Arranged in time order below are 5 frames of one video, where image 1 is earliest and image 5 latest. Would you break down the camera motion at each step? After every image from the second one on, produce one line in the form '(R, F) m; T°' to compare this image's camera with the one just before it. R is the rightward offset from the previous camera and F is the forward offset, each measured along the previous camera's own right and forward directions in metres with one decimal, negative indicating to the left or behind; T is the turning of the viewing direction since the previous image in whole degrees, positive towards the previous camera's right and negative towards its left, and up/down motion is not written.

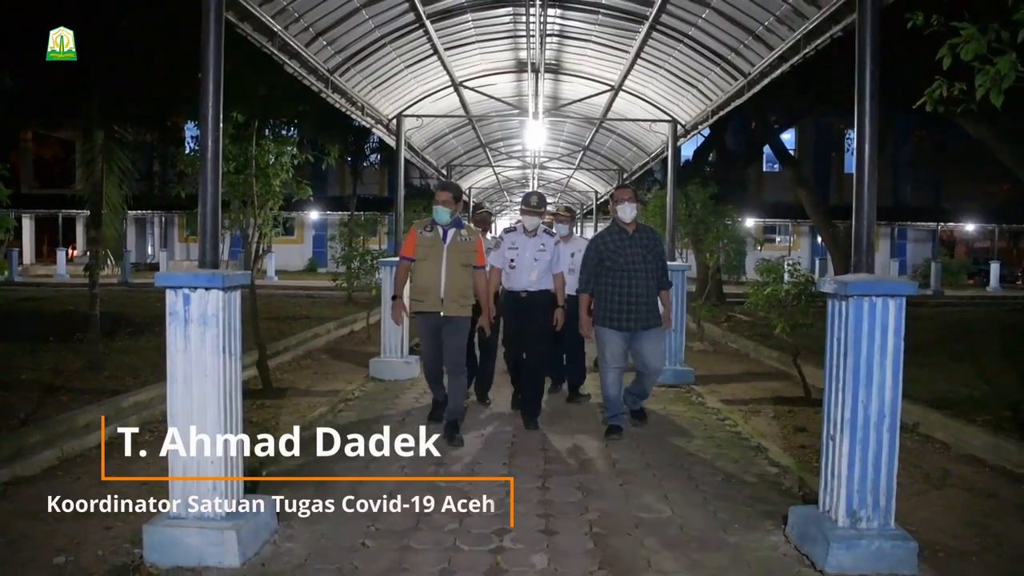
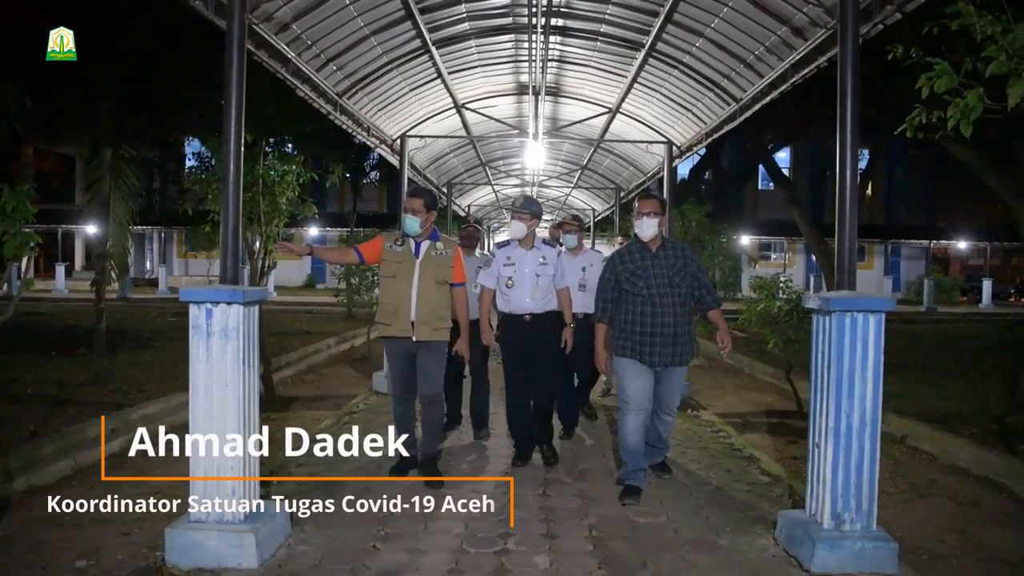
(0.0, -0.3) m; 0°
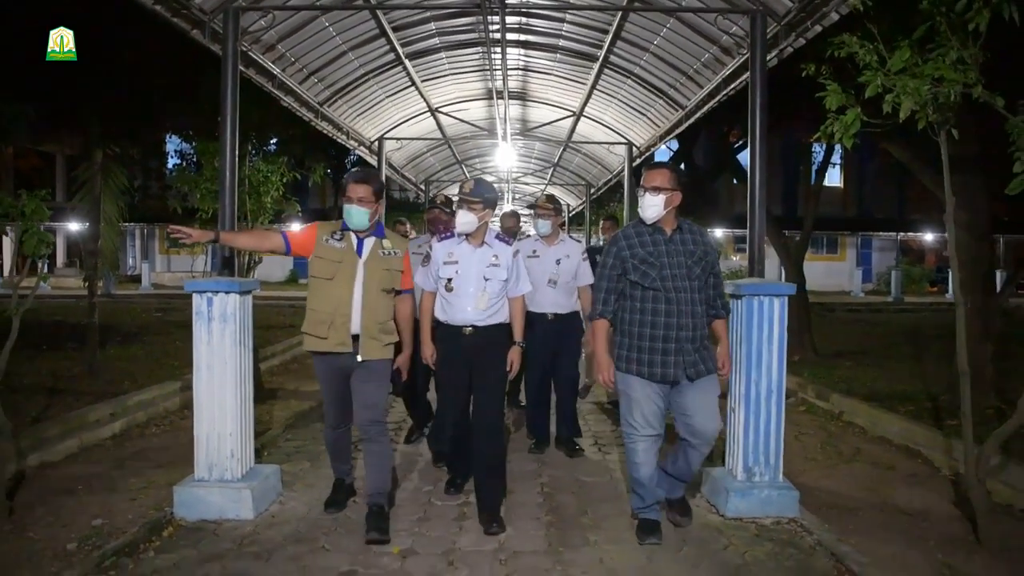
(+0.1, -0.8) m; +1°
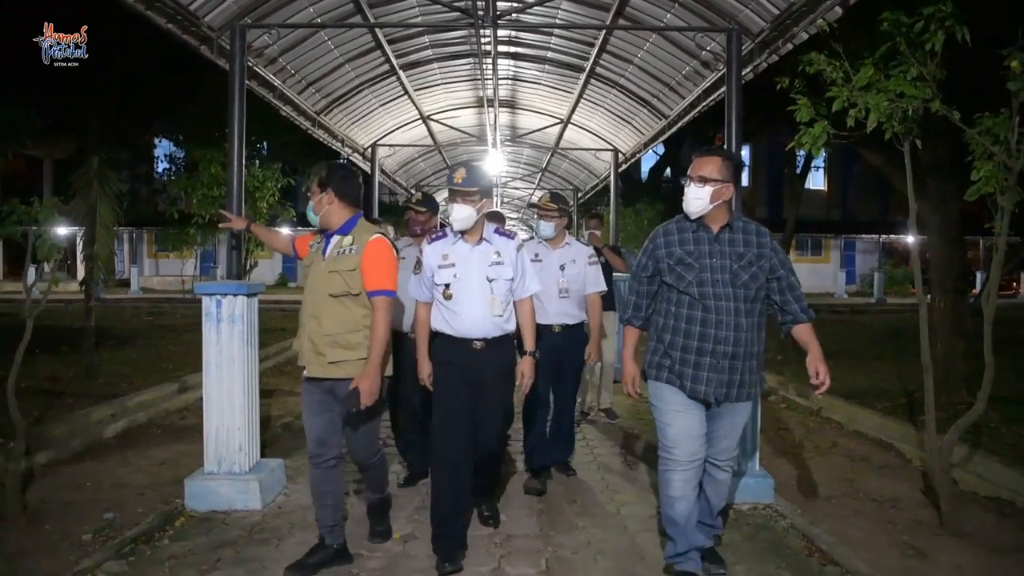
(0.0, -0.4) m; +1°
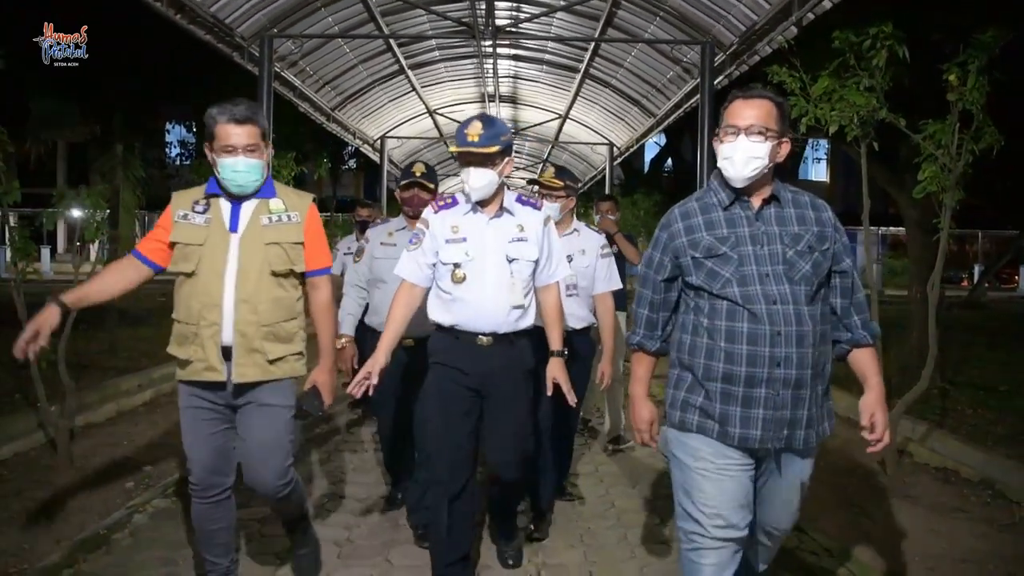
(+0.1, -0.8) m; 0°
